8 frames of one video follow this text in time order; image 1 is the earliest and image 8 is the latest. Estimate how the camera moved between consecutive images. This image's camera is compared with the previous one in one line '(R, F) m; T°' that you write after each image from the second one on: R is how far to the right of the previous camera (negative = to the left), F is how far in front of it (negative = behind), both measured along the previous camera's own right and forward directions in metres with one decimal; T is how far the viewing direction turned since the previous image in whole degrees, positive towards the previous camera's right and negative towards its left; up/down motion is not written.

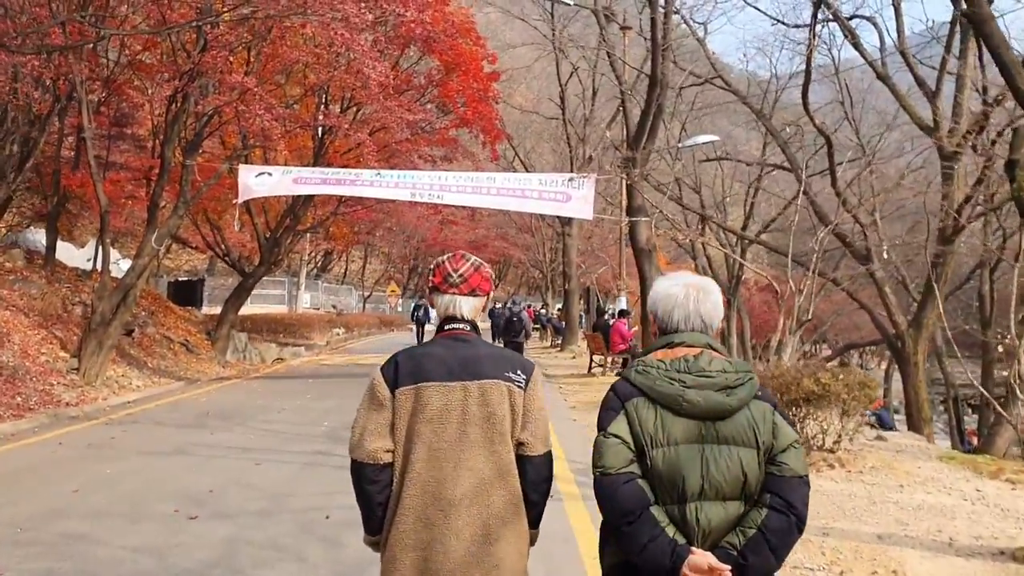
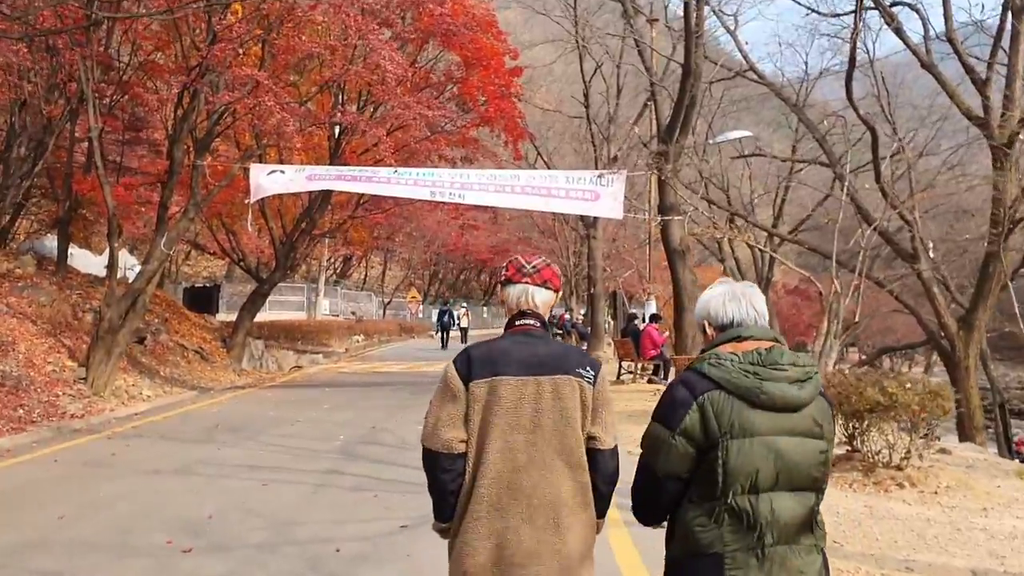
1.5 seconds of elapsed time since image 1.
(-0.1, +0.8) m; -1°
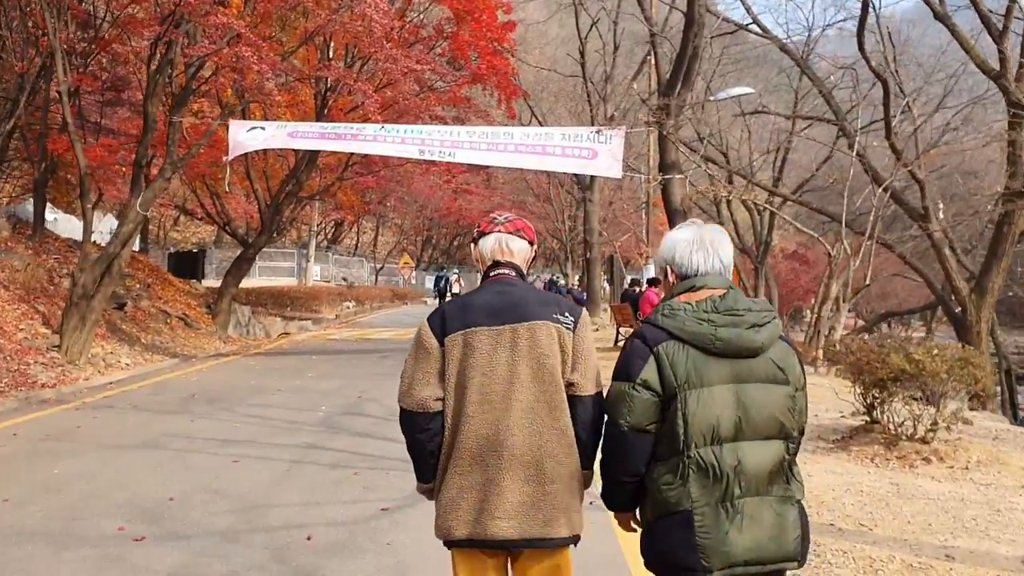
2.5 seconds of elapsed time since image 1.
(0.0, +0.7) m; 0°
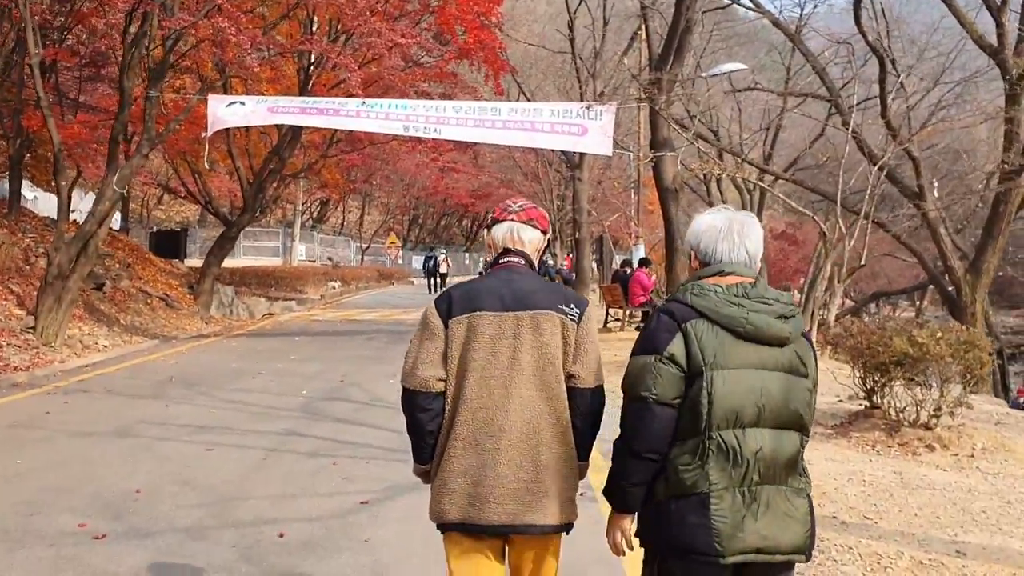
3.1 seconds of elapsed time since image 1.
(0.0, +0.3) m; +1°
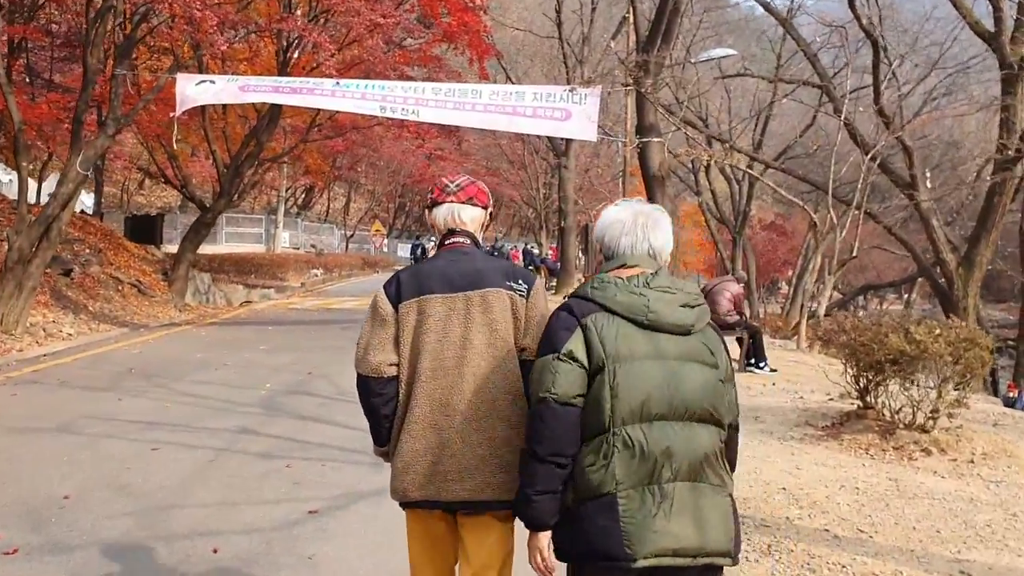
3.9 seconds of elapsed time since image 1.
(+0.1, +0.5) m; +1°
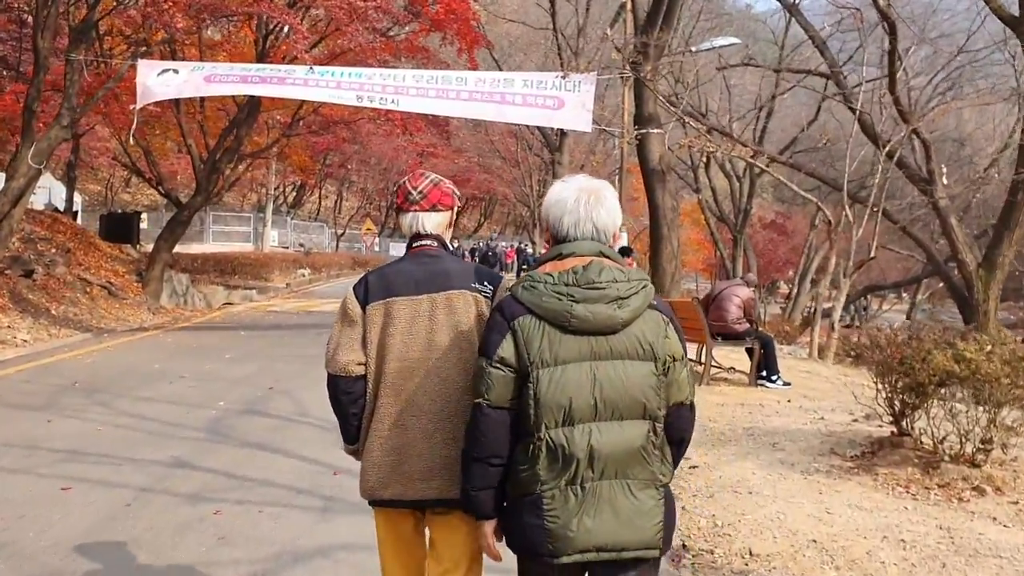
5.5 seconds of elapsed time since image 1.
(+0.1, +1.0) m; 0°
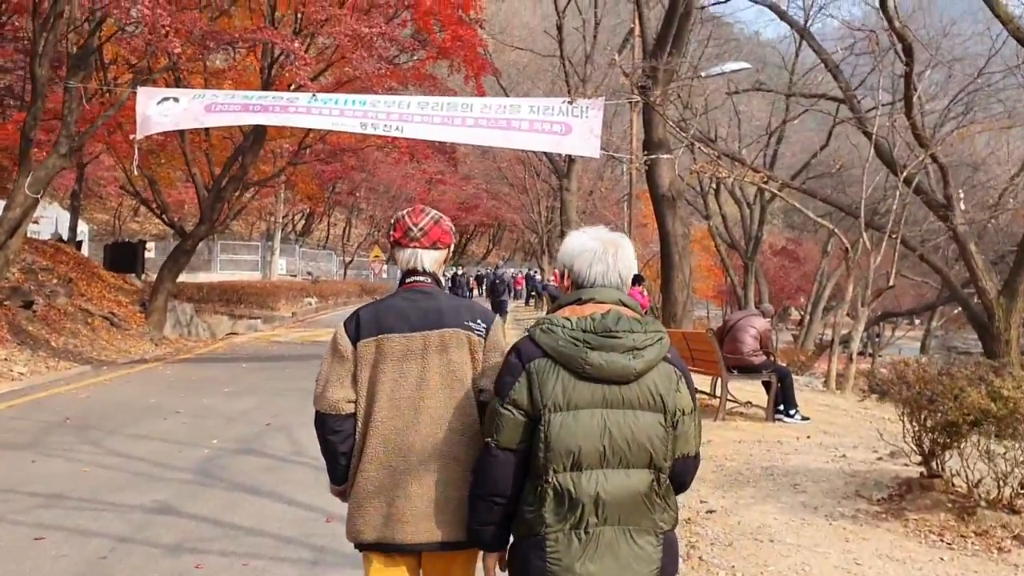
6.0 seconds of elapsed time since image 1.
(0.0, +0.3) m; -1°
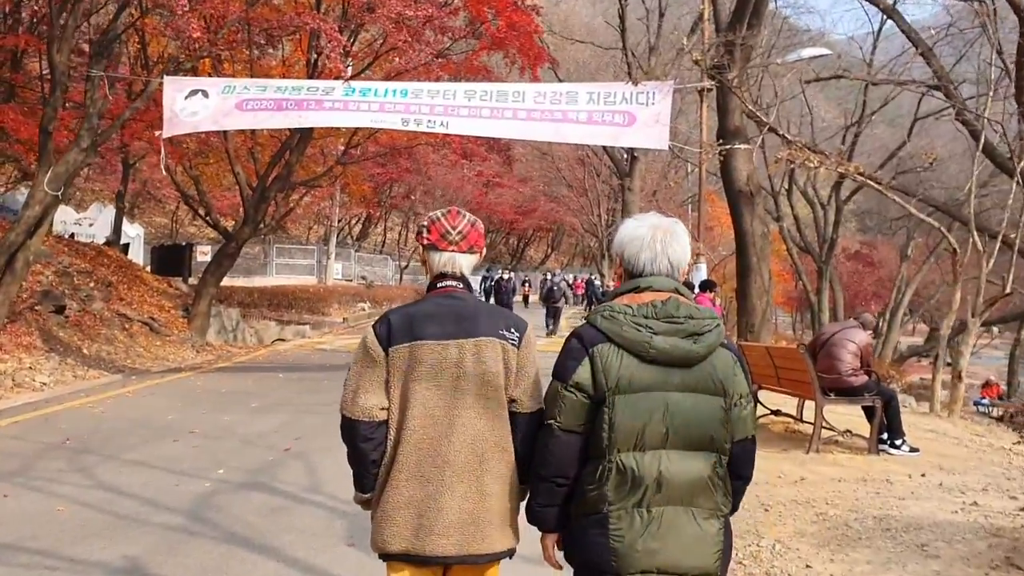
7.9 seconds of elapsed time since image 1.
(0.0, +1.2) m; -3°
